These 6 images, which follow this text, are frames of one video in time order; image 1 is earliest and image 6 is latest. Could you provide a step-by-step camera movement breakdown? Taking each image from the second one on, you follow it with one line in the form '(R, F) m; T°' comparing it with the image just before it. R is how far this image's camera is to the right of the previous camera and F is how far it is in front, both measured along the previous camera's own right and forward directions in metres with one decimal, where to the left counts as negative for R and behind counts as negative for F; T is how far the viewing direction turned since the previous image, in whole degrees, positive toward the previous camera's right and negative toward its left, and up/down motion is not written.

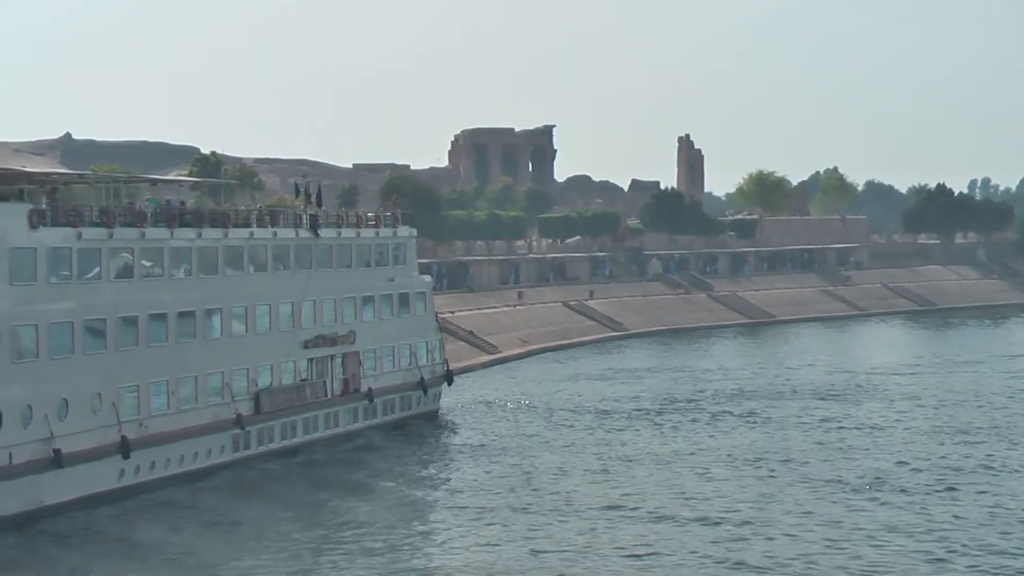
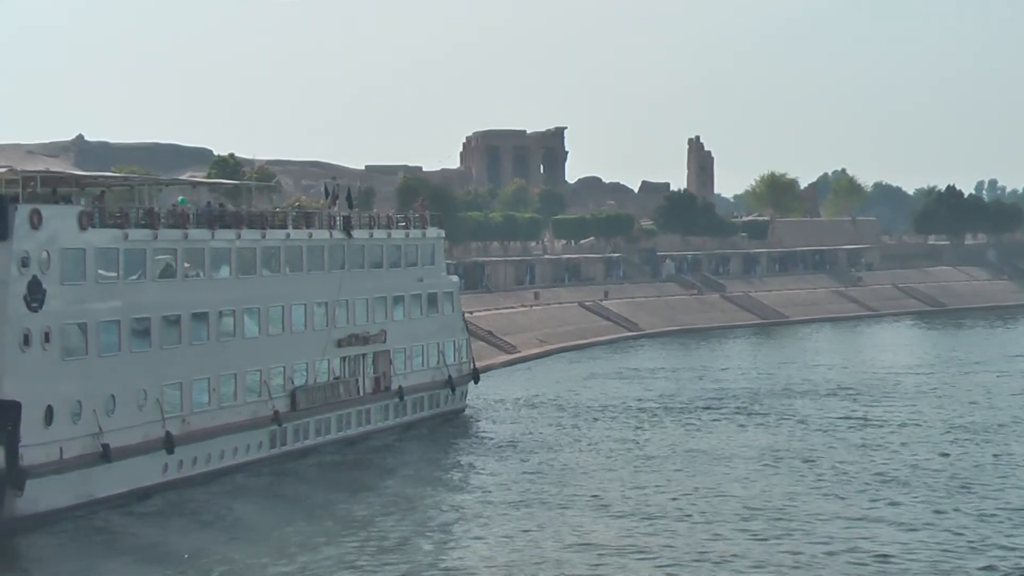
(-0.5, -0.7) m; 0°
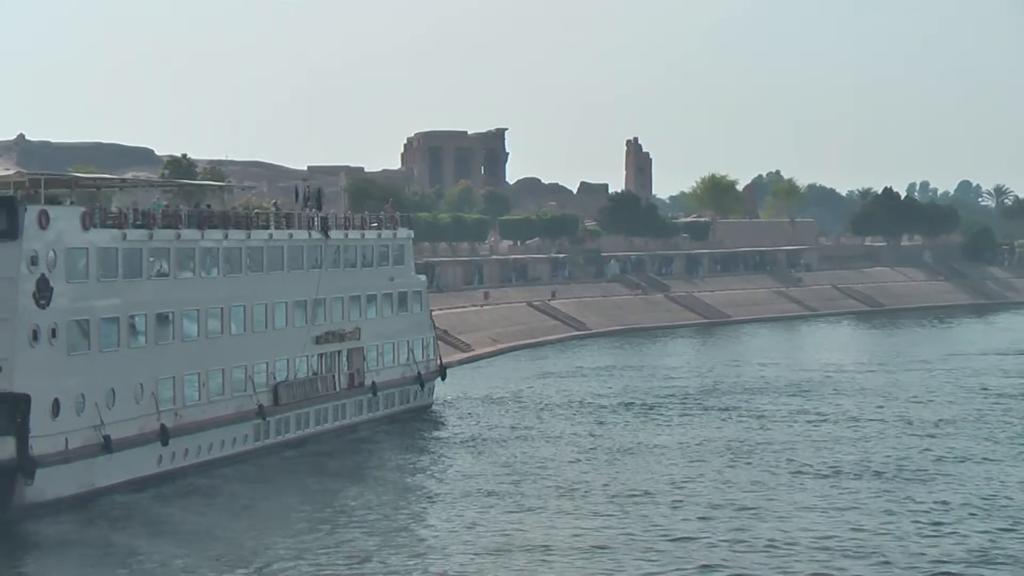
(-1.0, -1.5) m; +3°
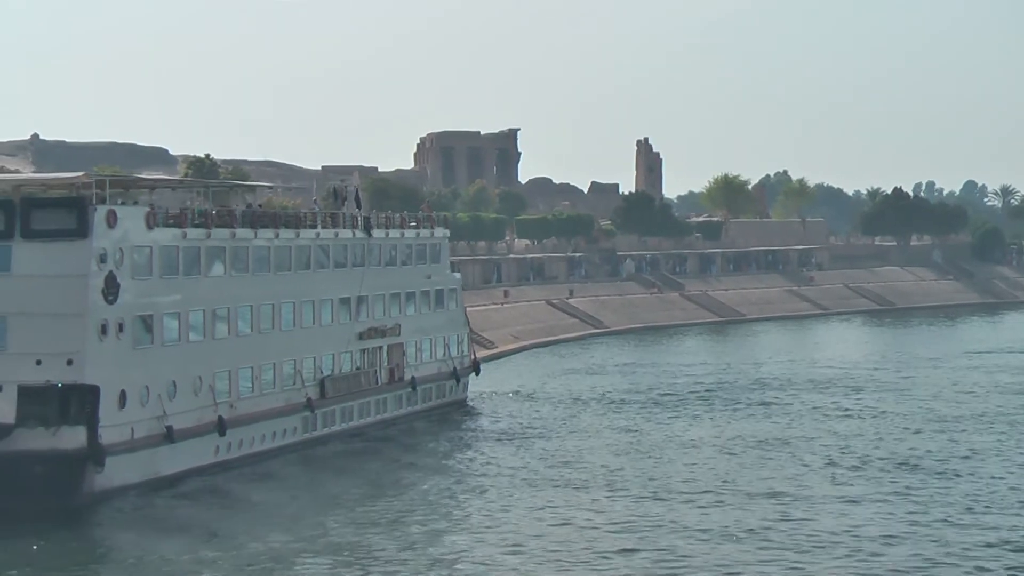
(-0.8, -1.1) m; 0°
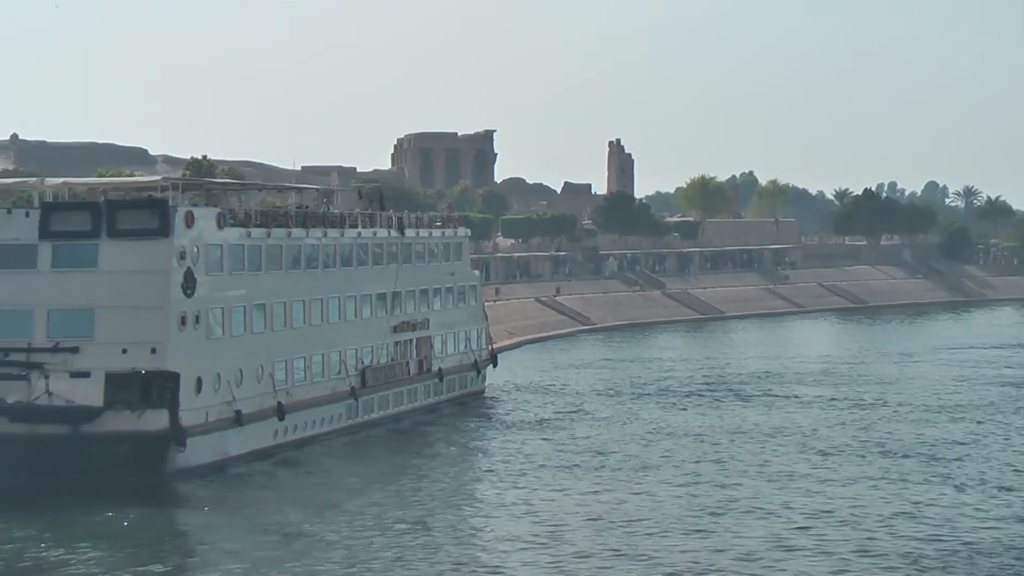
(-1.7, -2.6) m; +2°
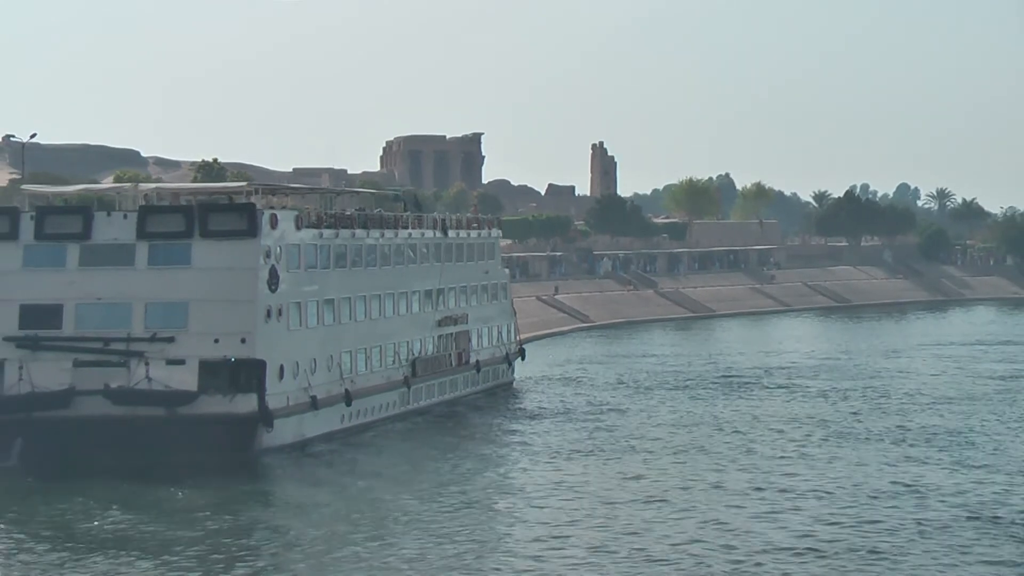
(-1.9, -3.0) m; +1°
